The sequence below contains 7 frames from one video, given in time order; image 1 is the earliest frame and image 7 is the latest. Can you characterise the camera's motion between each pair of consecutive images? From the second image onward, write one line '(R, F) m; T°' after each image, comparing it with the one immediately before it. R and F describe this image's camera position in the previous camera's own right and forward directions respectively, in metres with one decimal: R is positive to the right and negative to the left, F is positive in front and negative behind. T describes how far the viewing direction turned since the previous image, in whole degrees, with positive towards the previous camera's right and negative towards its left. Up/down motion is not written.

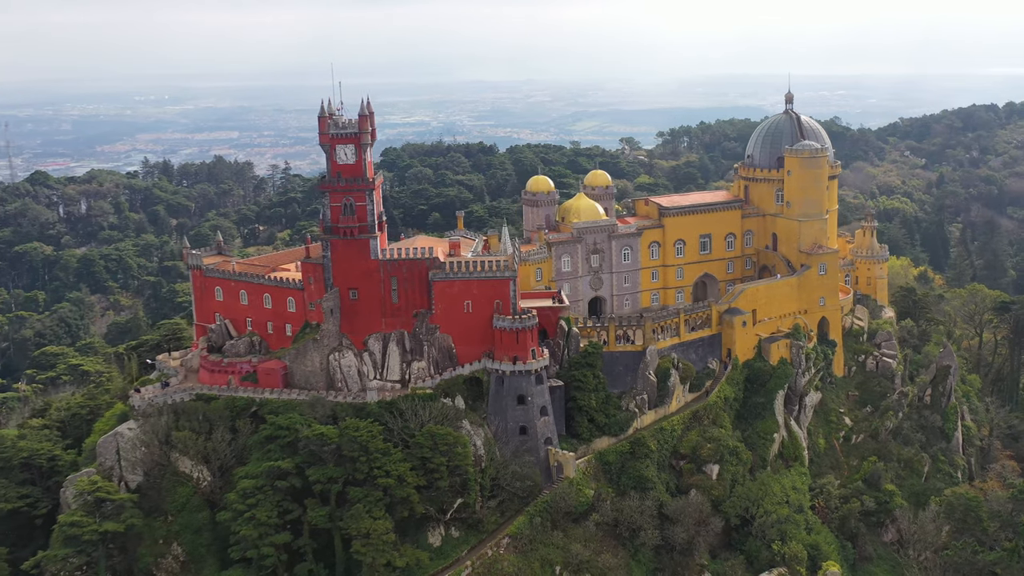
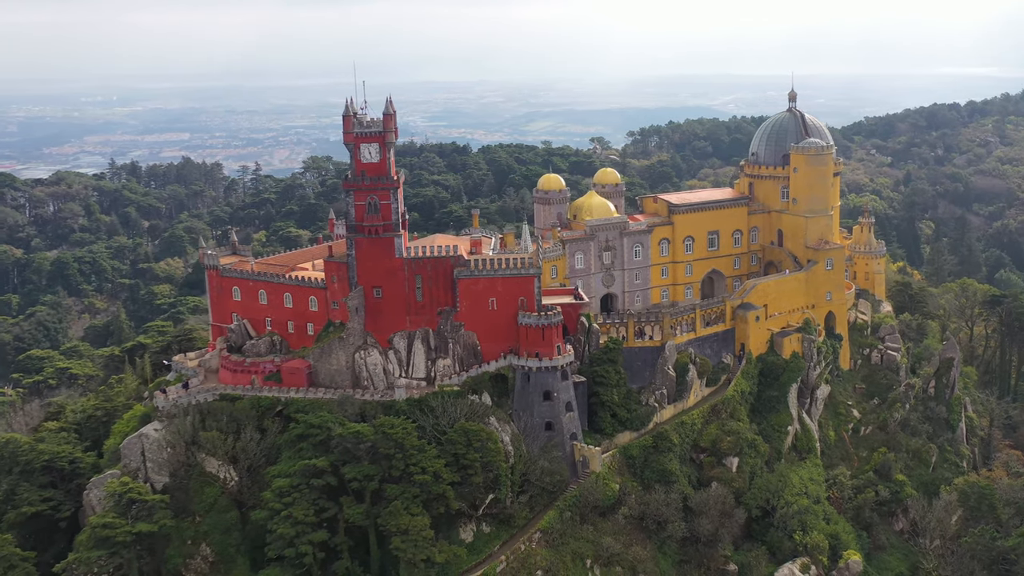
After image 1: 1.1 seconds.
(-2.1, -0.2) m; +2°
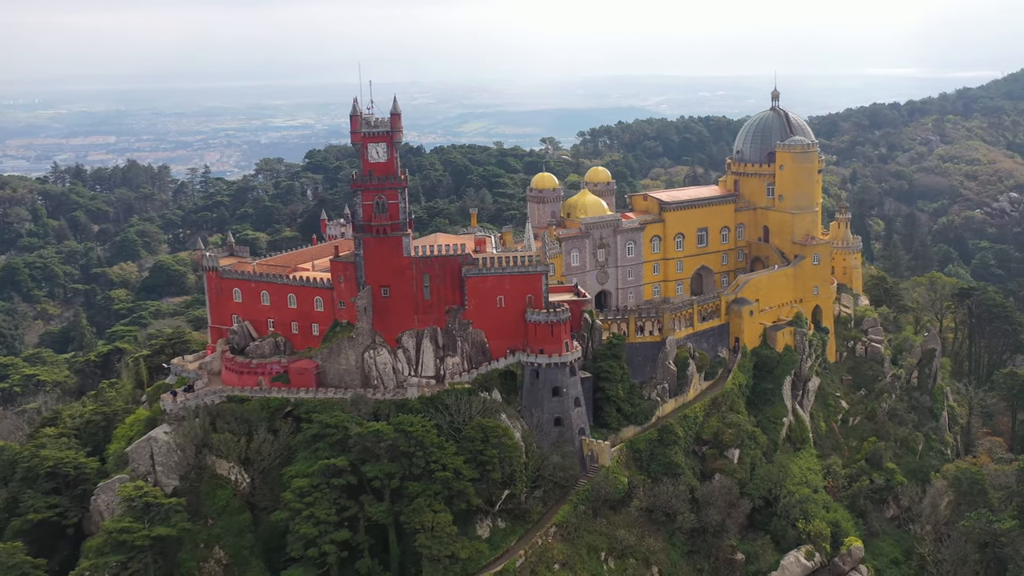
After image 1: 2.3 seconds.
(-2.2, -0.2) m; +3°
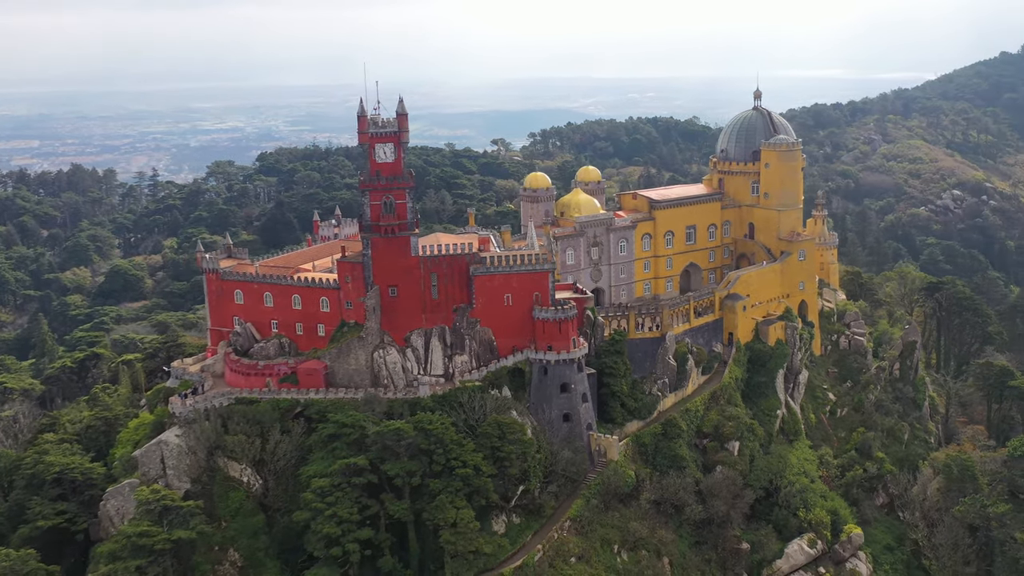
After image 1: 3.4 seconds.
(-2.2, -0.3) m; +3°
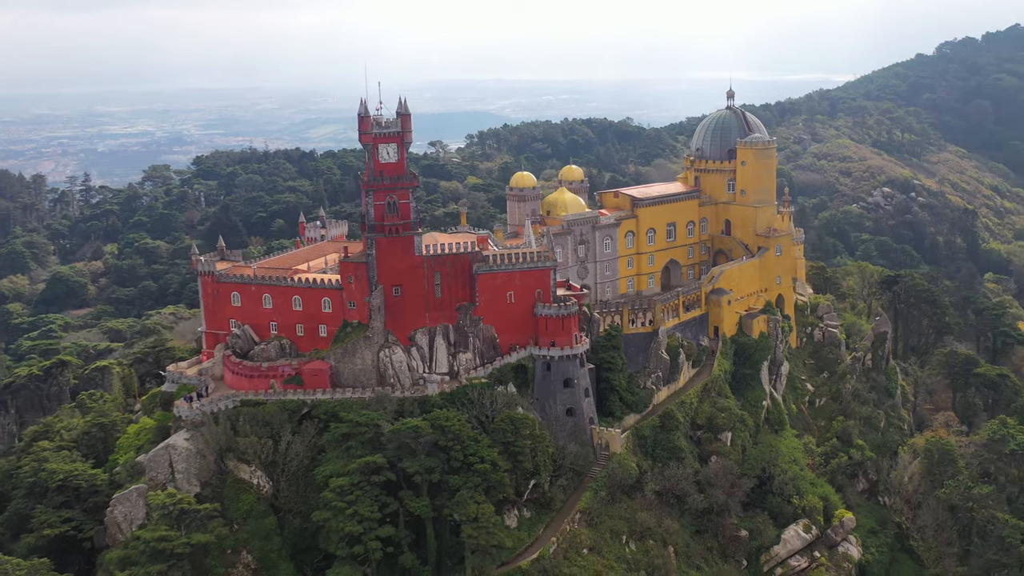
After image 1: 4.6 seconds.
(-2.6, -0.4) m; +4°
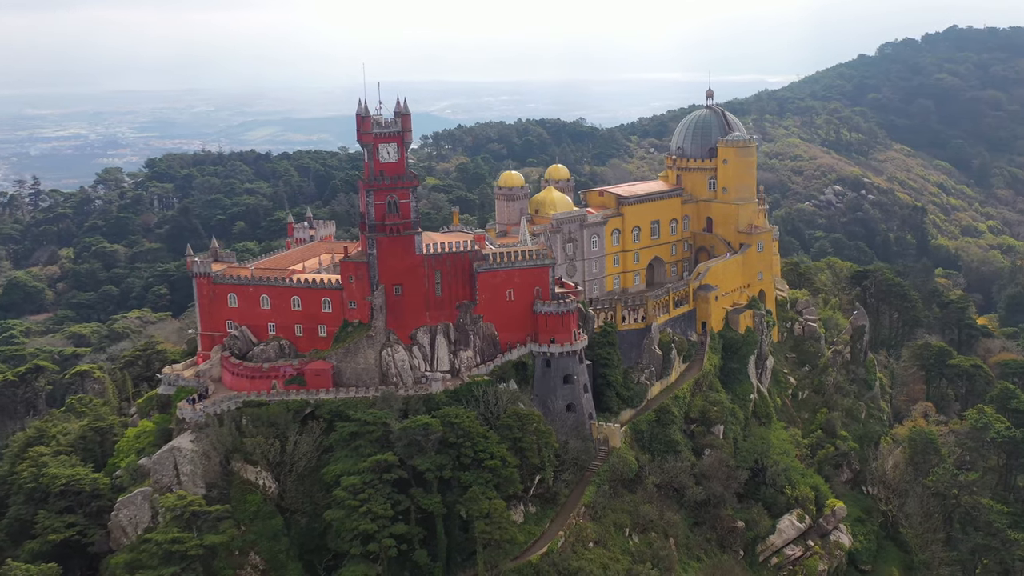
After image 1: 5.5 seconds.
(-1.8, -0.3) m; +3°
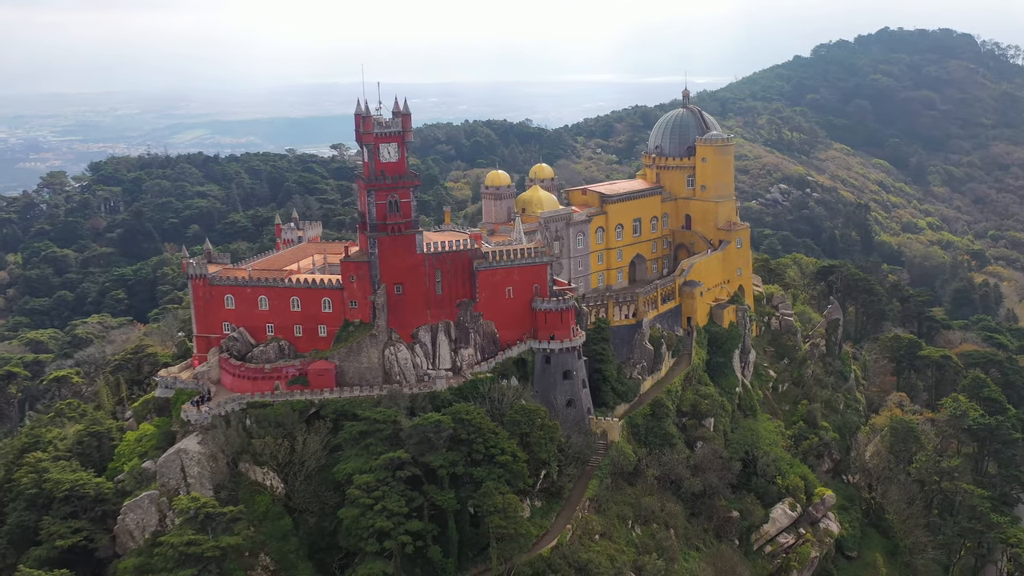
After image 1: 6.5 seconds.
(-2.0, -0.4) m; +3°
